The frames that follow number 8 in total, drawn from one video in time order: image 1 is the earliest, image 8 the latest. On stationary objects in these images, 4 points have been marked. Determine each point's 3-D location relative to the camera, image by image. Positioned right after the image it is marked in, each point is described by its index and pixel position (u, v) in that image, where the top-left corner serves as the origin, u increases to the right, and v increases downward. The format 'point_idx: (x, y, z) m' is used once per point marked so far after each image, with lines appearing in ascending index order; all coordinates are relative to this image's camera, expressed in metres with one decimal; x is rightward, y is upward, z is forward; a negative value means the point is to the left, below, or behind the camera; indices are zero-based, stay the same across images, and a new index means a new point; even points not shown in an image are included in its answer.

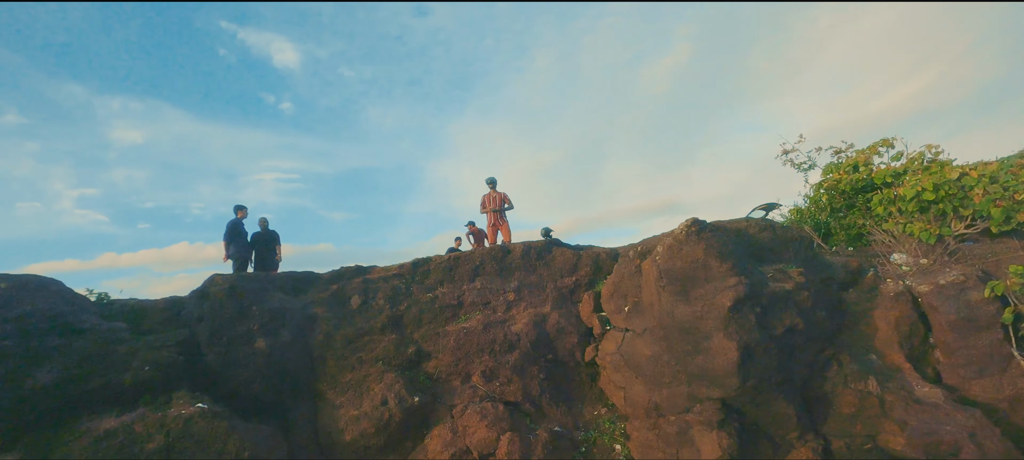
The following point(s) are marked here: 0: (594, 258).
0: (+1.5, -0.6, +11.4) m
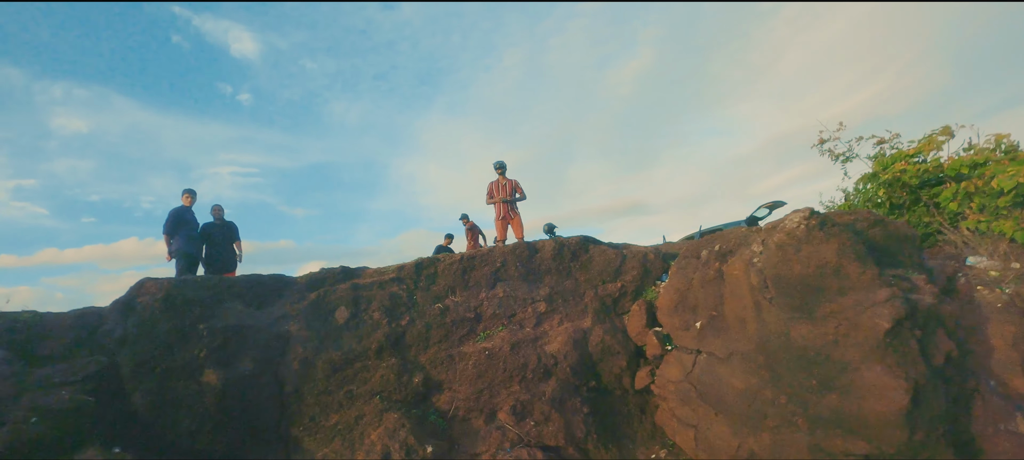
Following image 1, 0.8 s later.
0: (+1.9, -0.5, +9.1) m
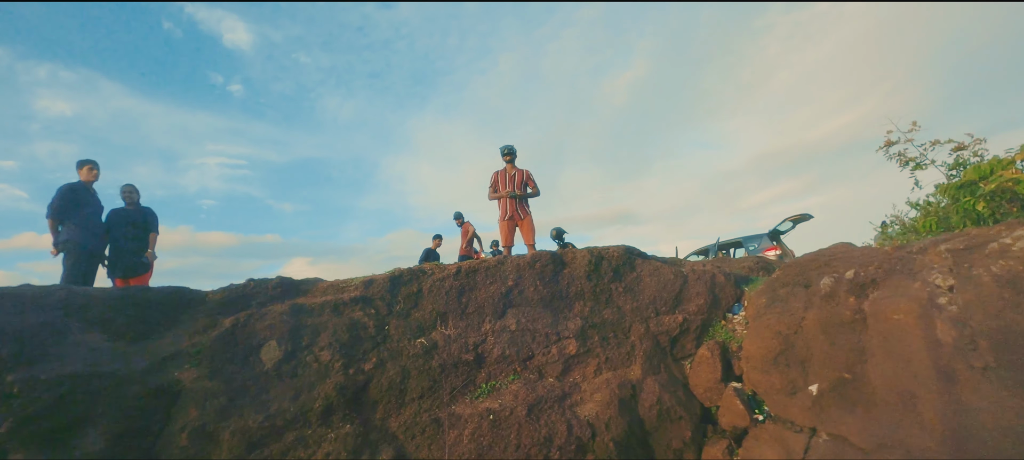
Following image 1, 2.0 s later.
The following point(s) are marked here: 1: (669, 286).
0: (+2.1, -0.6, +6.5) m
1: (+1.7, -0.6, +6.4) m
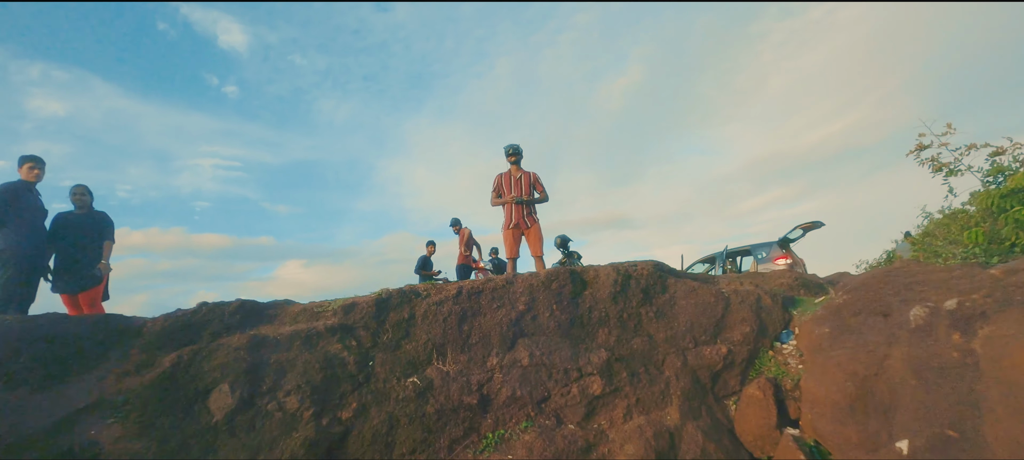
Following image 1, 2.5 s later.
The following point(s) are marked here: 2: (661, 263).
0: (+2.2, -0.7, +5.5) m
1: (+1.8, -0.7, +5.4) m
2: (+1.4, -0.3, +5.7) m
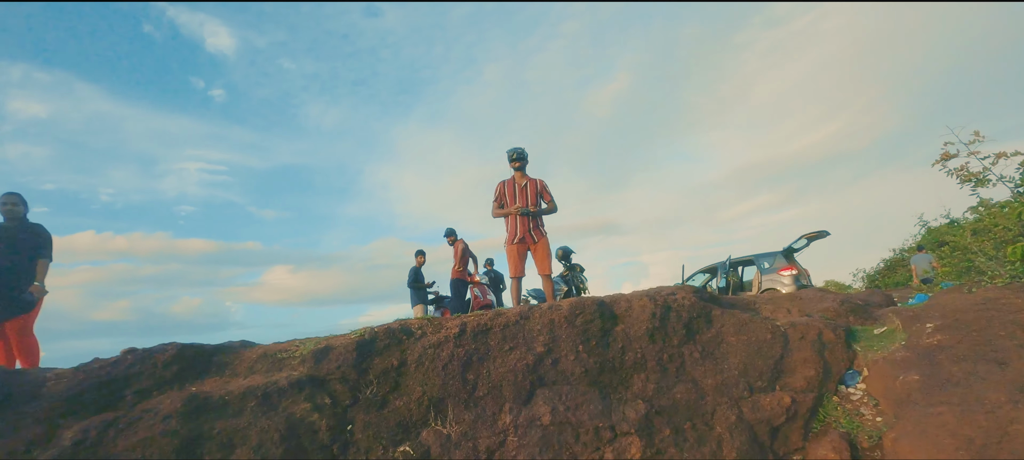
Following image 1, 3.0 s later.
0: (+2.3, -0.9, +4.6) m
1: (+1.9, -0.9, +4.5) m
2: (+1.5, -0.5, +4.8) m
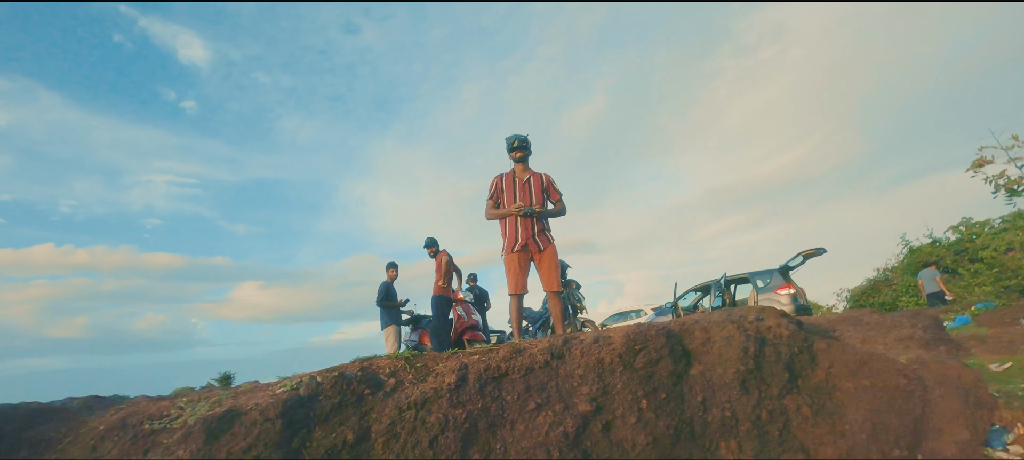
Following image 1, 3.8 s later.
0: (+2.4, -0.9, +3.2) m
1: (+2.0, -0.9, +3.1) m
2: (+1.6, -0.5, +3.4) m
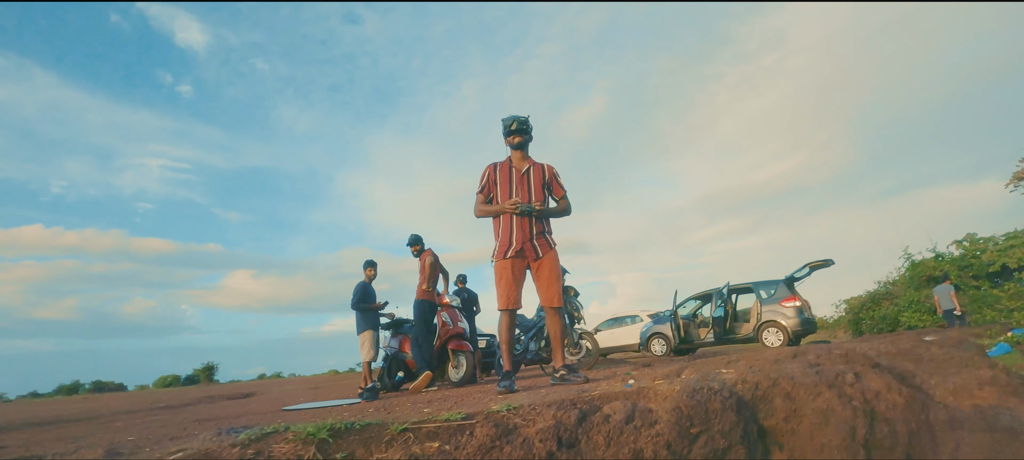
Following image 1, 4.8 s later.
0: (+2.3, -1.0, +2.2) m
1: (+1.9, -0.9, +2.1) m
2: (+1.5, -0.5, +2.4) m
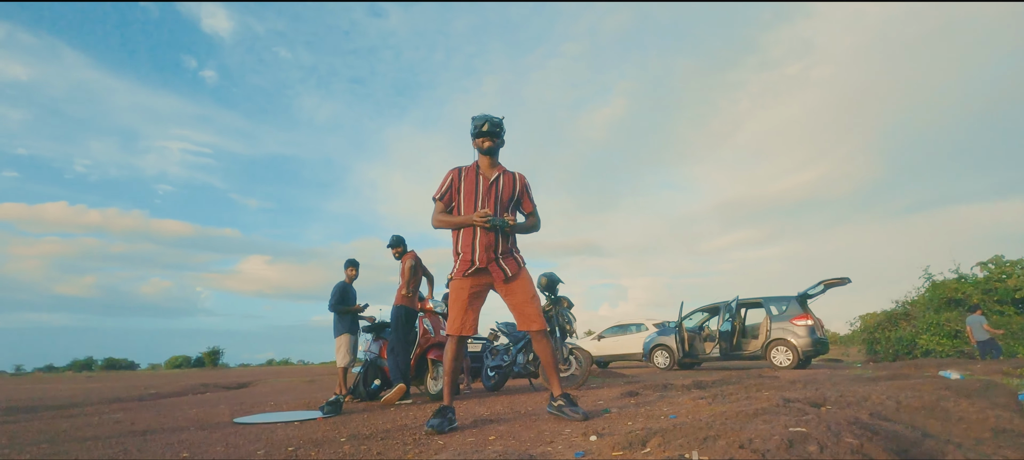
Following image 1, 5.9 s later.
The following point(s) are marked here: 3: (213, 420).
0: (+2.0, -1.2, +1.6) m
1: (+1.5, -1.1, +1.4) m
2: (+1.2, -0.7, +1.7) m
3: (-3.3, -2.1, +6.6) m
